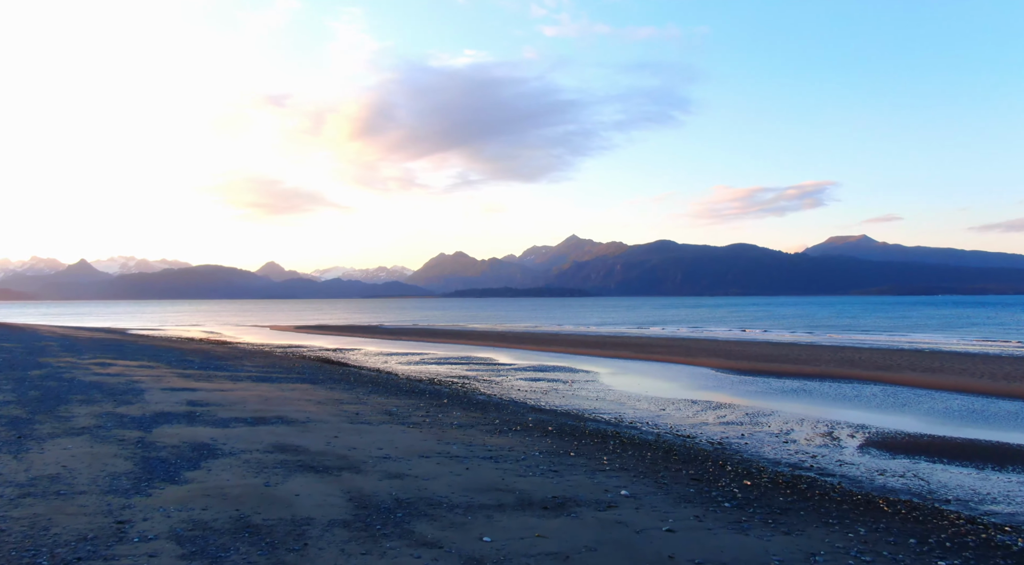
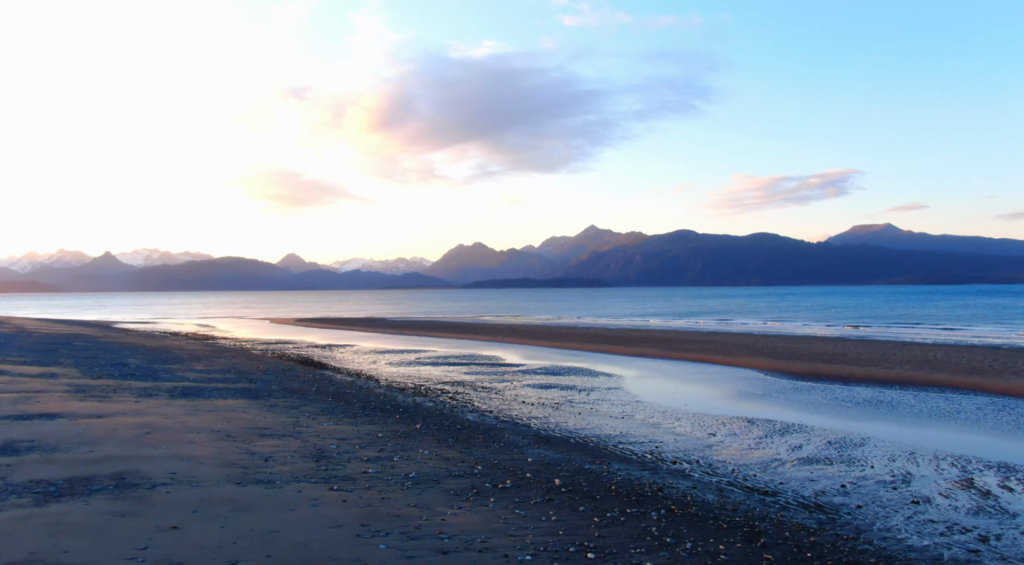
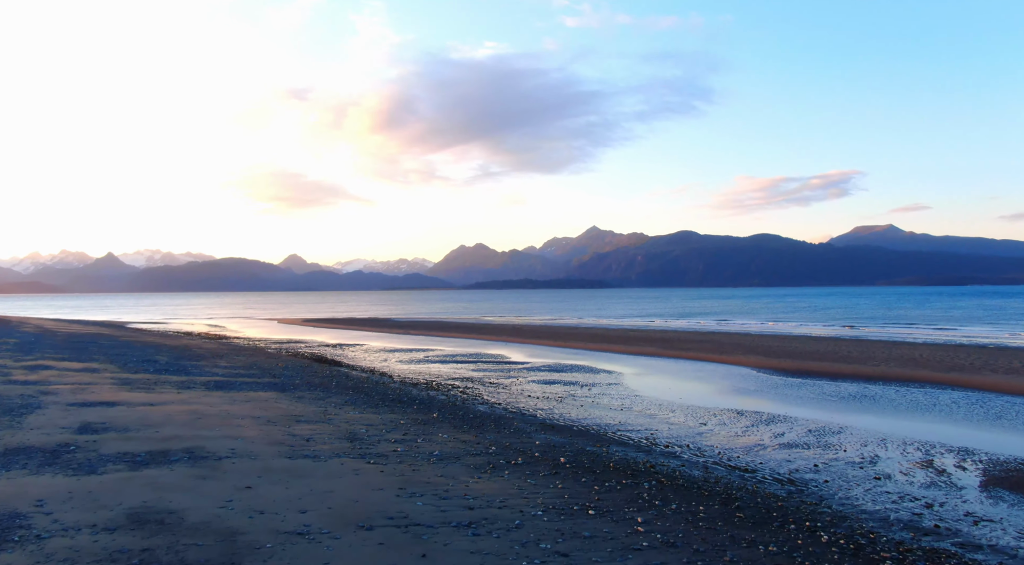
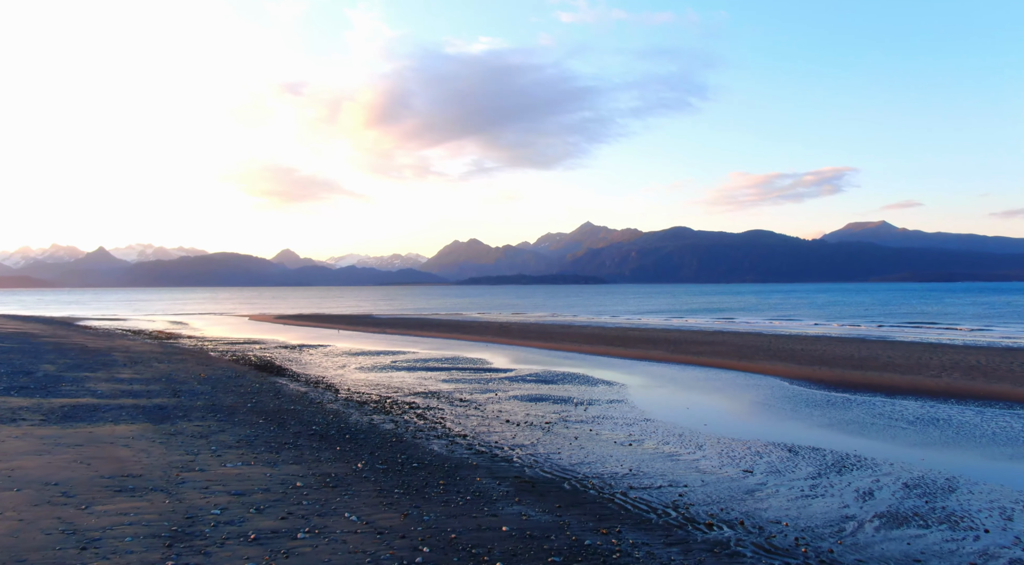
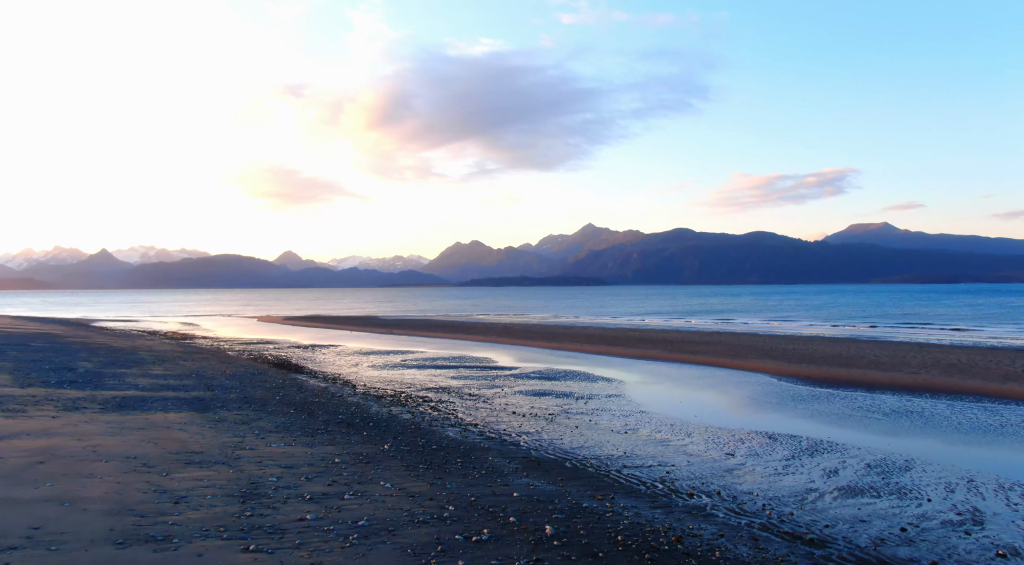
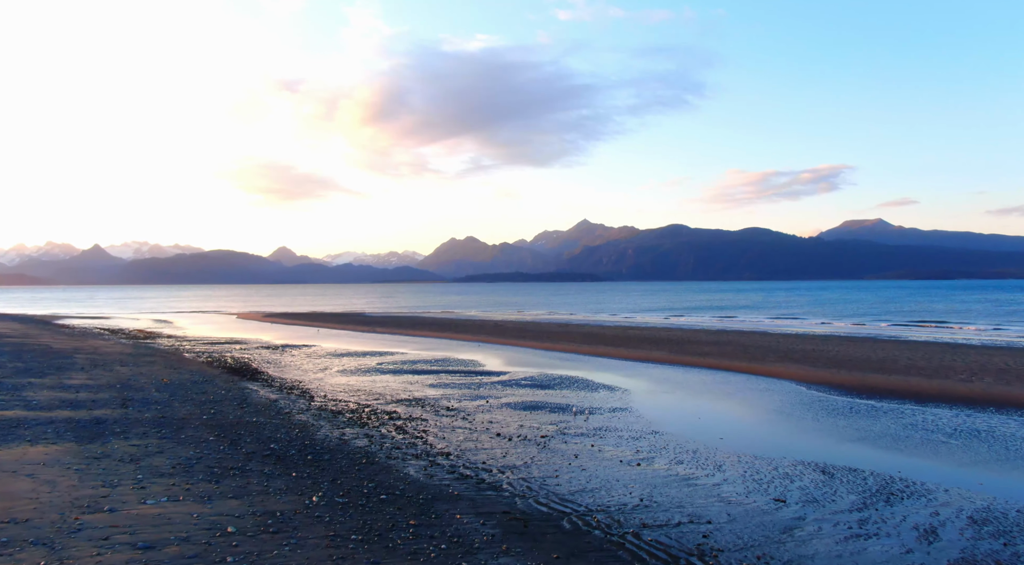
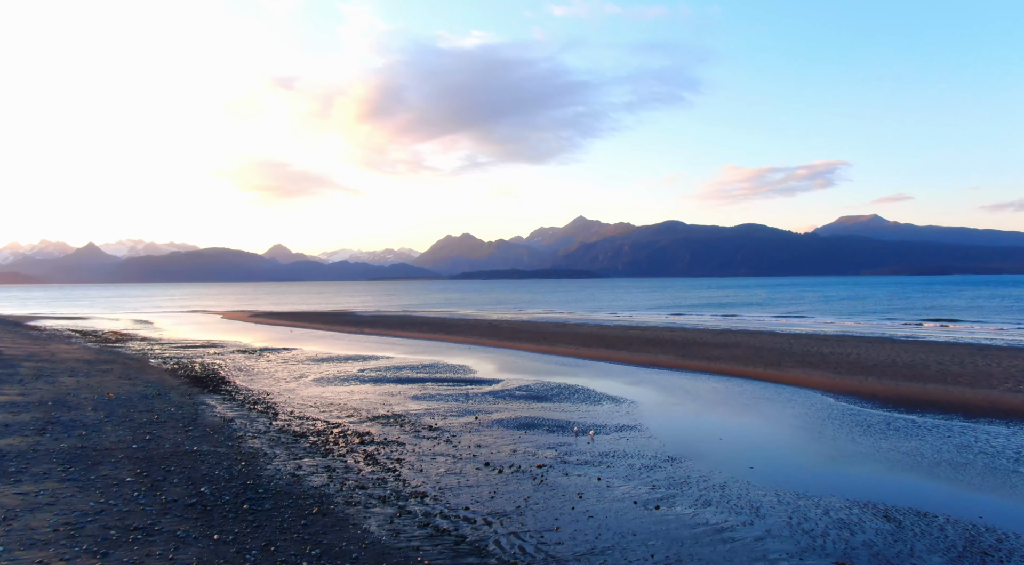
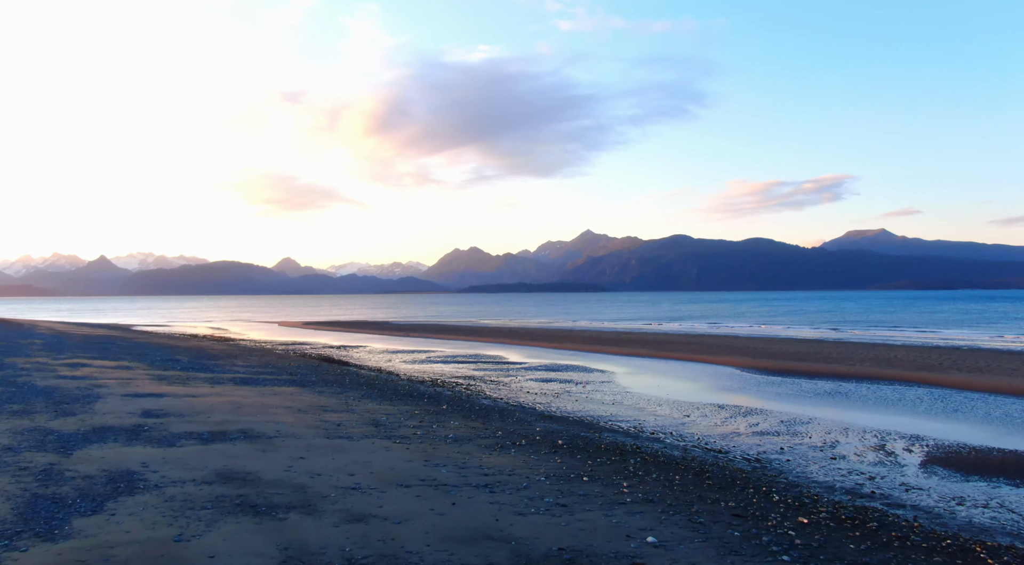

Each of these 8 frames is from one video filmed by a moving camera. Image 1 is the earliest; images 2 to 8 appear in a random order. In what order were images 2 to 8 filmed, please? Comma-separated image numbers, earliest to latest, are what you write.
8, 3, 2, 5, 4, 6, 7
